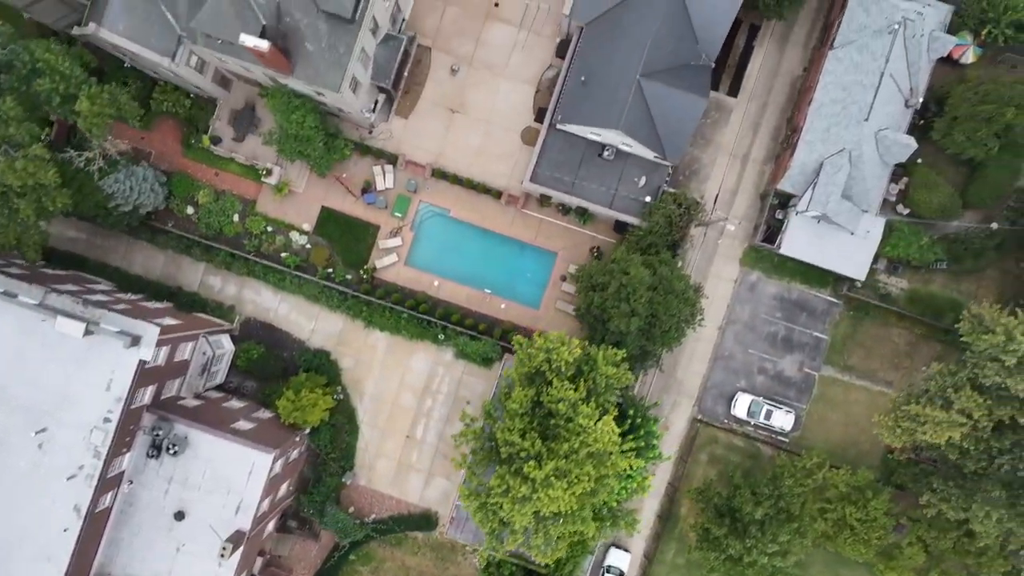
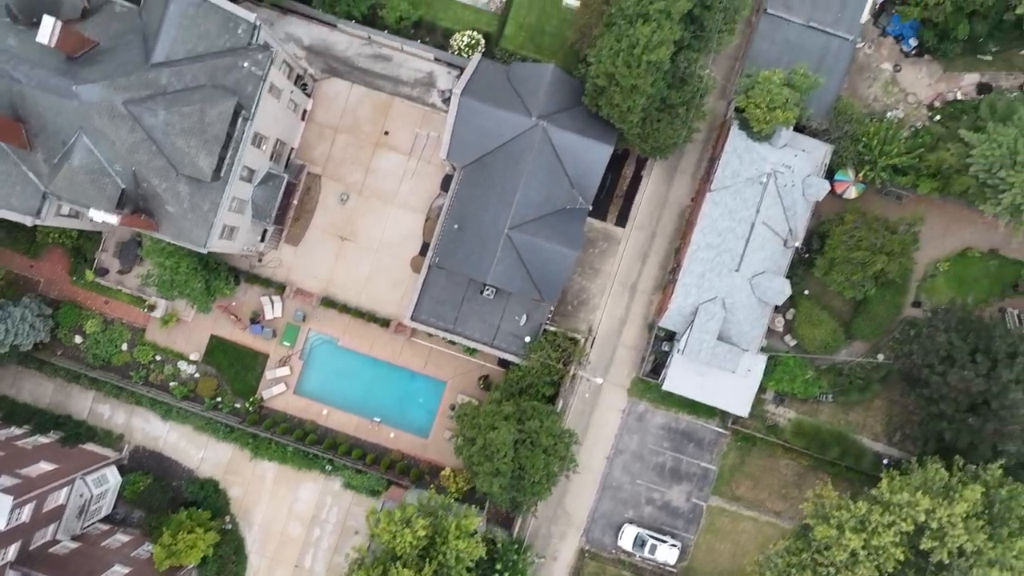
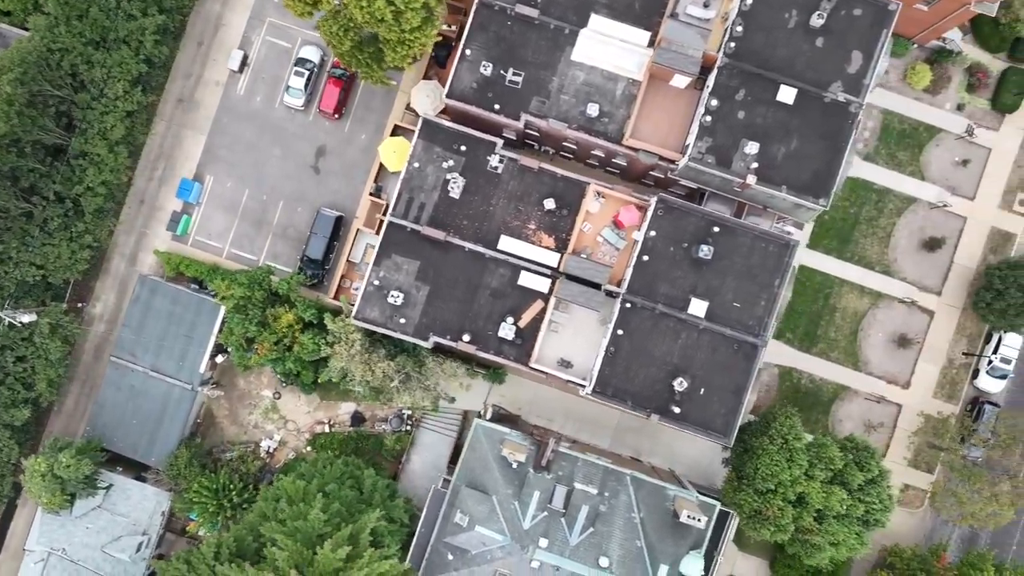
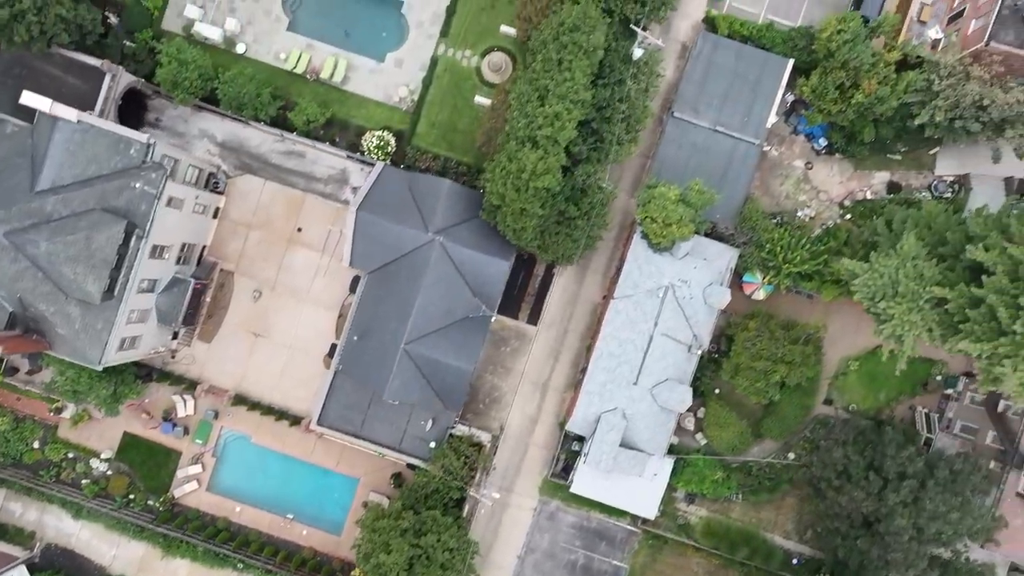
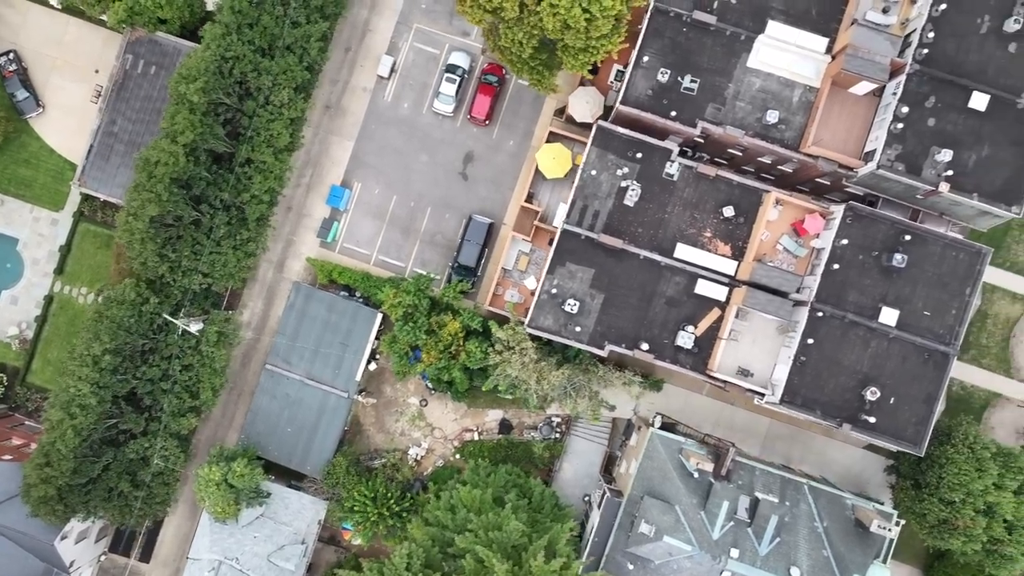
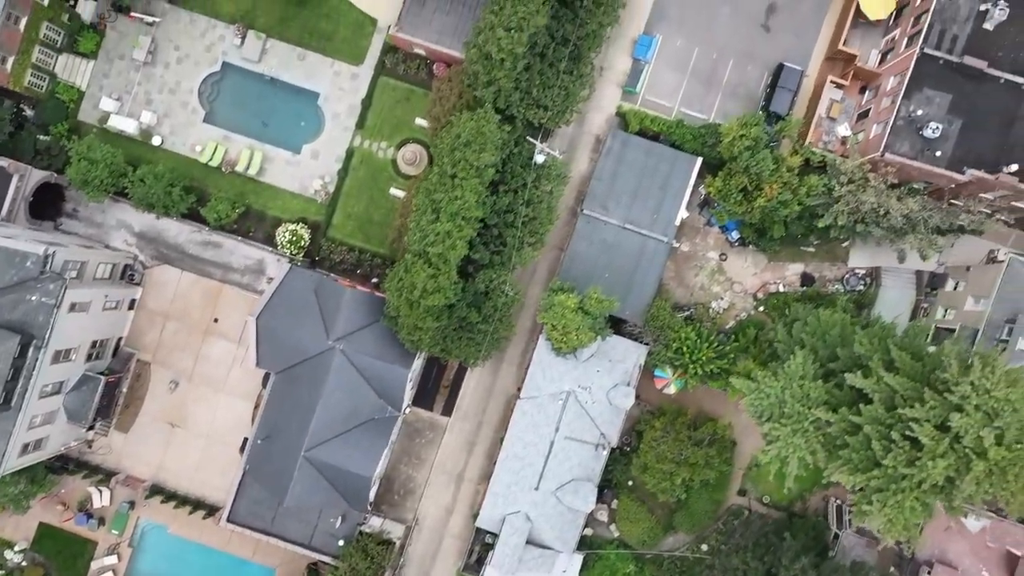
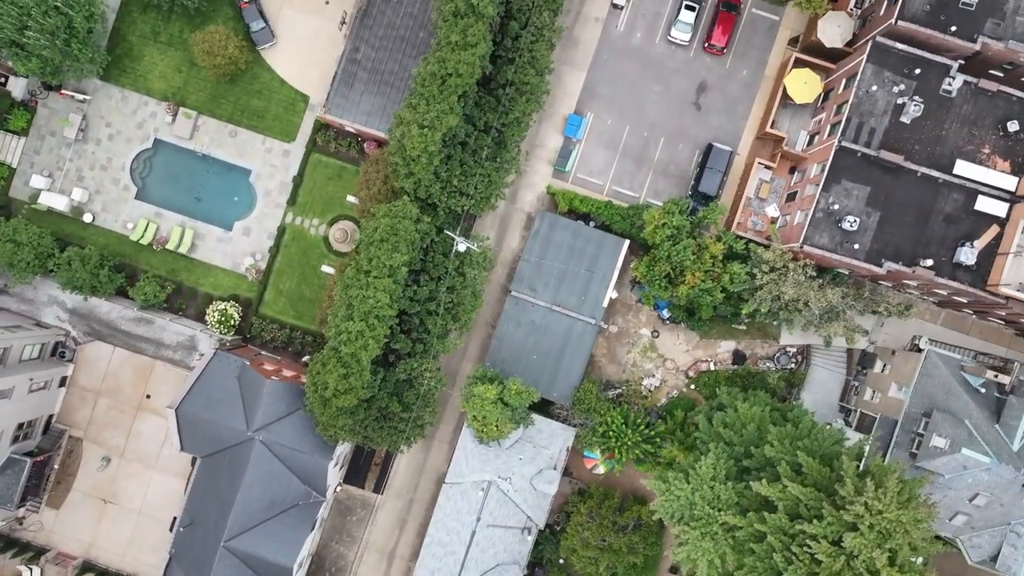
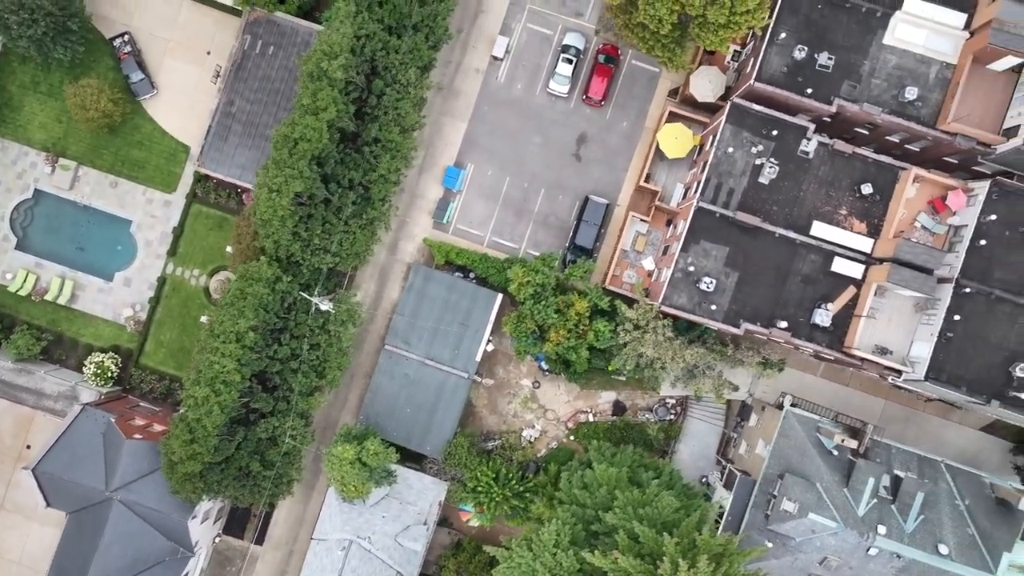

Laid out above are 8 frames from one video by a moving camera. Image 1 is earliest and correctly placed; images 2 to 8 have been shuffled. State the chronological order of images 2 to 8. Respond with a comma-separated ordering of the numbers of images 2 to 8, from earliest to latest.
2, 4, 6, 7, 8, 5, 3
